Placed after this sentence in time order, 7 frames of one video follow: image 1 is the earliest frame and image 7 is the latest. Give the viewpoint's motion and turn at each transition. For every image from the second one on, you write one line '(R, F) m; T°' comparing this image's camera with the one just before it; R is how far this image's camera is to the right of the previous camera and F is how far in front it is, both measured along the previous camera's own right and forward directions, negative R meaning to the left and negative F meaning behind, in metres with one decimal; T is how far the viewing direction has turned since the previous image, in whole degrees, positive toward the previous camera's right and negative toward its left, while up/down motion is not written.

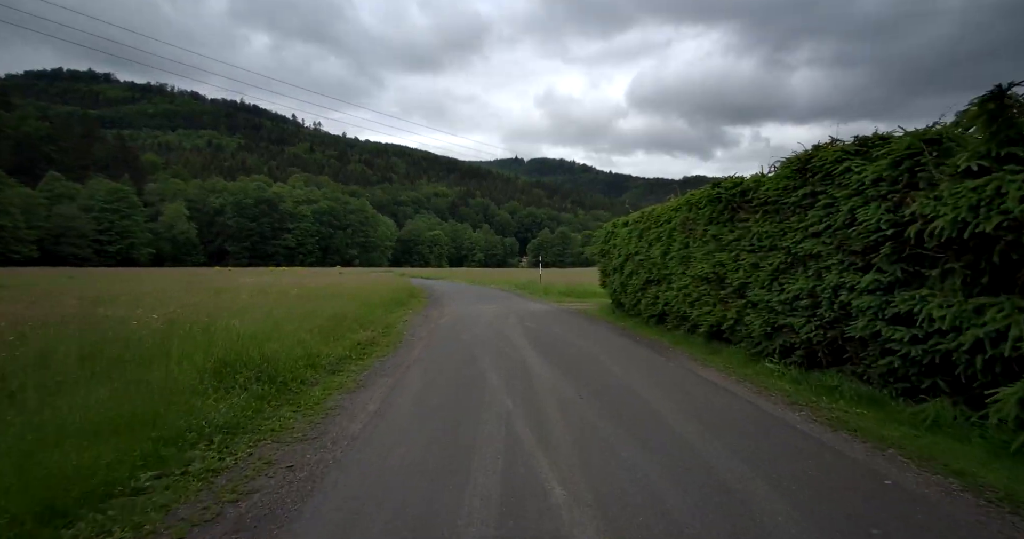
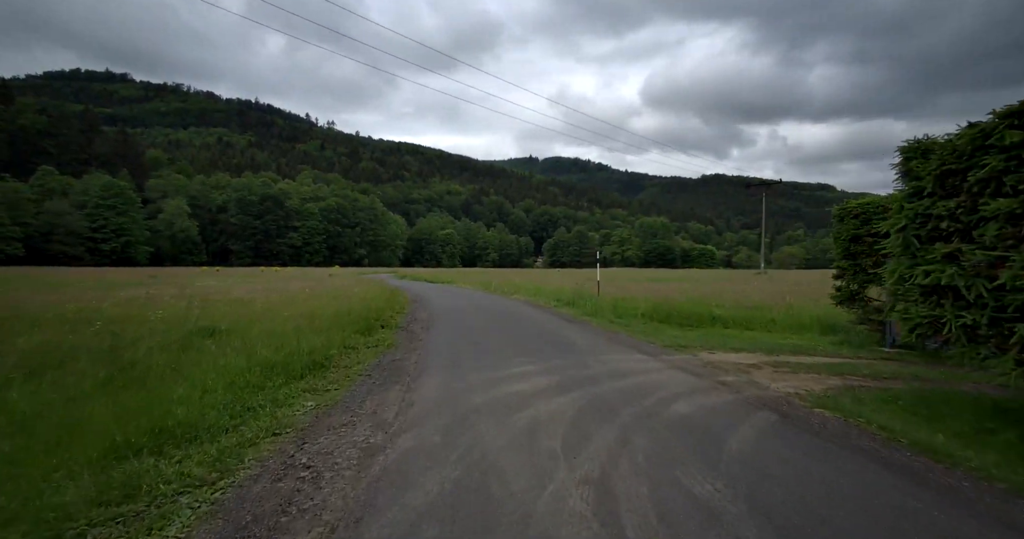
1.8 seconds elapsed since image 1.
(-0.5, +5.7) m; -1°
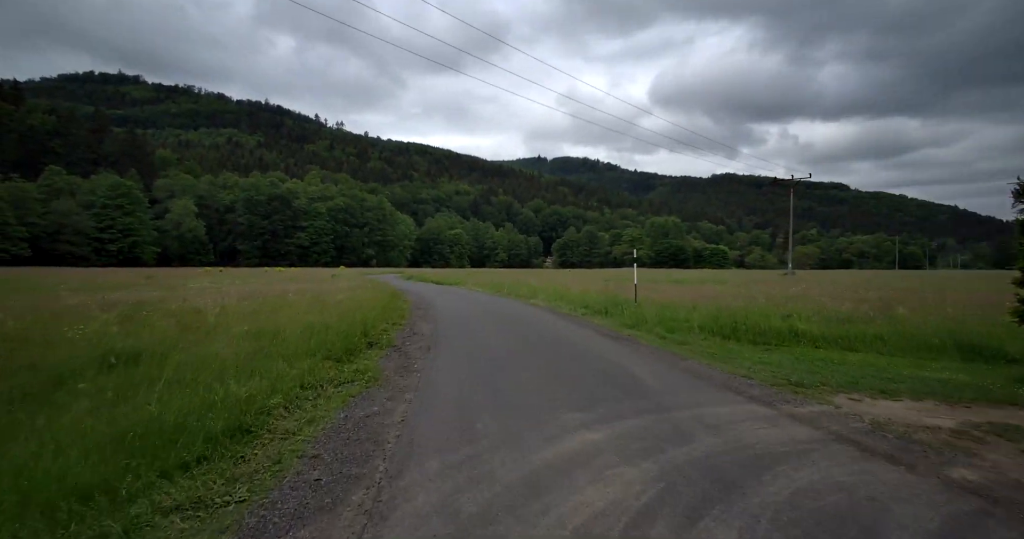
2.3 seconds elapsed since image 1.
(-0.2, +1.6) m; -1°
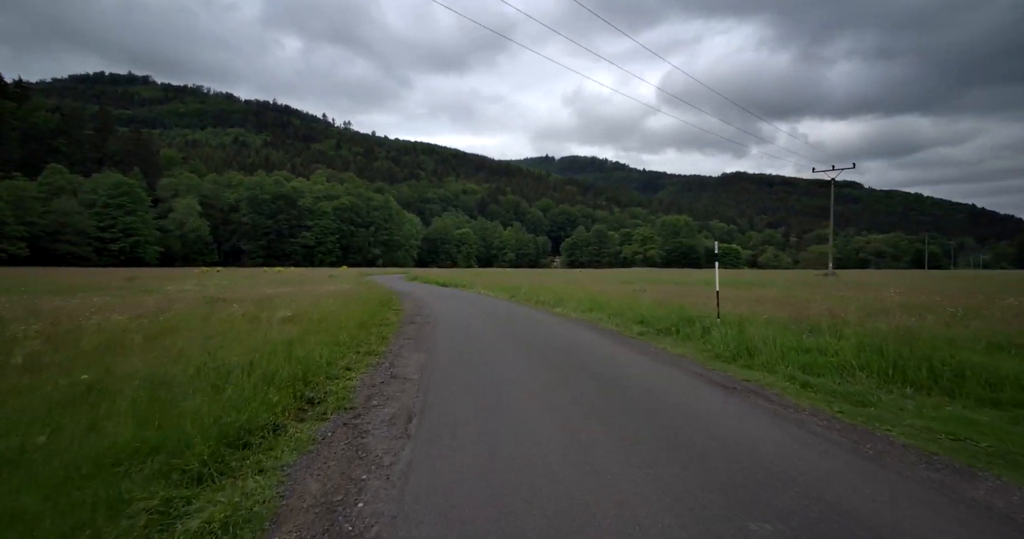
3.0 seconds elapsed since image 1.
(-0.2, +2.5) m; -1°
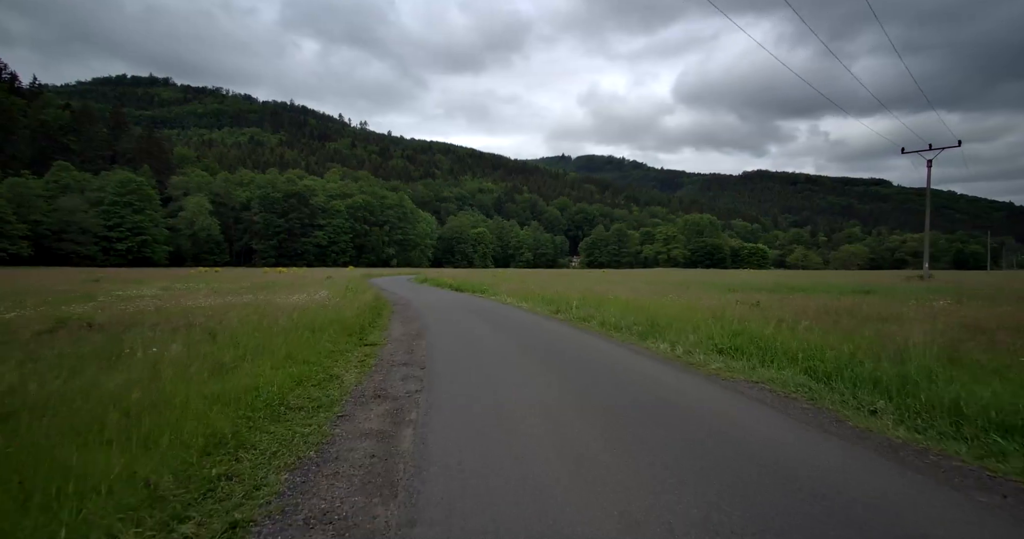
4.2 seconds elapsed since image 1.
(-0.5, +4.4) m; -2°
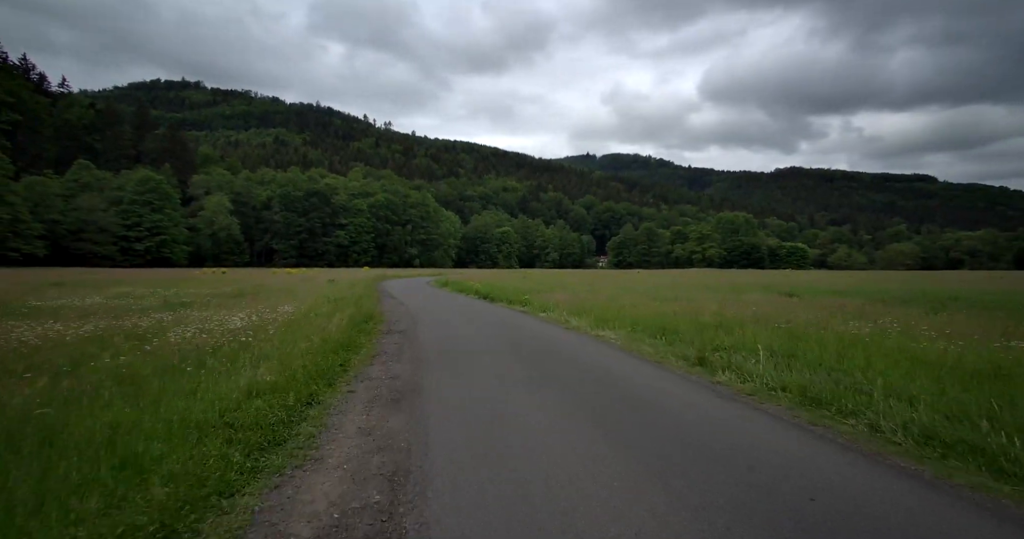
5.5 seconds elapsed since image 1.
(-0.7, +5.1) m; -2°
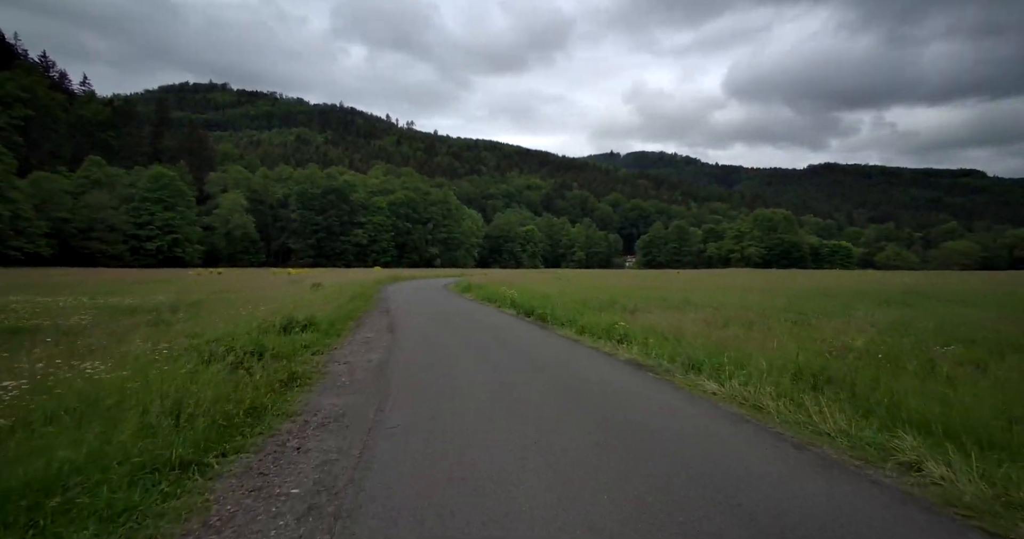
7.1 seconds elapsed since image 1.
(-0.8, +6.5) m; -2°
